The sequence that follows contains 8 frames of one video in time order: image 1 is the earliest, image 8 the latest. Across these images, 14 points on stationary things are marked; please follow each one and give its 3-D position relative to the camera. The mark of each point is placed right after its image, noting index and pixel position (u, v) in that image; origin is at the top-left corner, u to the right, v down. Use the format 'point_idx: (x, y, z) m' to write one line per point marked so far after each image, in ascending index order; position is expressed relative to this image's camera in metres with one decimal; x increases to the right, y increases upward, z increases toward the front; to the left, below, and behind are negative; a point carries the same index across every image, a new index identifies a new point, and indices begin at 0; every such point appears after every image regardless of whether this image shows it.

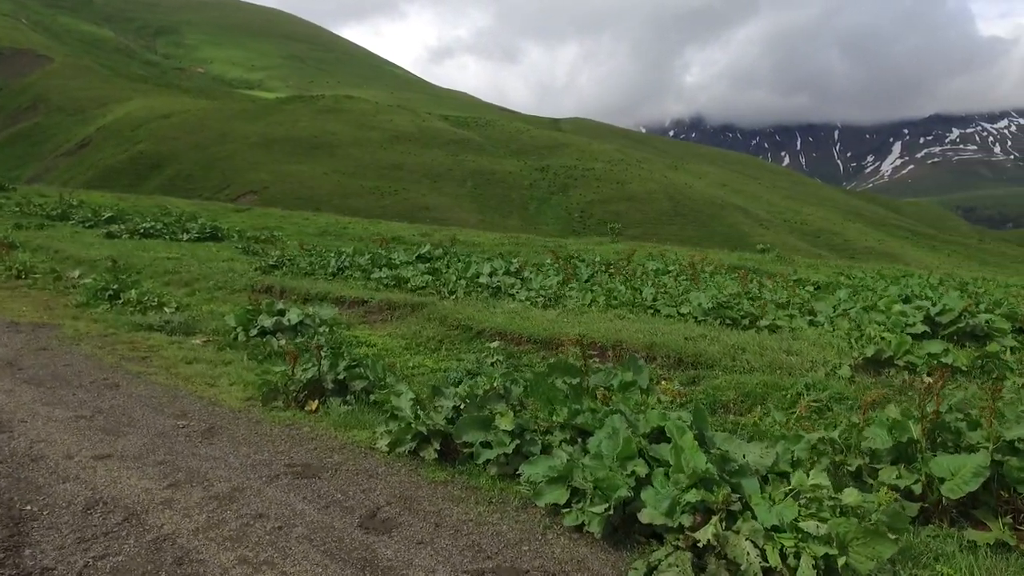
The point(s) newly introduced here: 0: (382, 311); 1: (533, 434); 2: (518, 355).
0: (-2.6, -0.5, +14.9) m
1: (+0.2, -1.4, +6.9) m
2: (+0.1, -1.1, +11.5) m
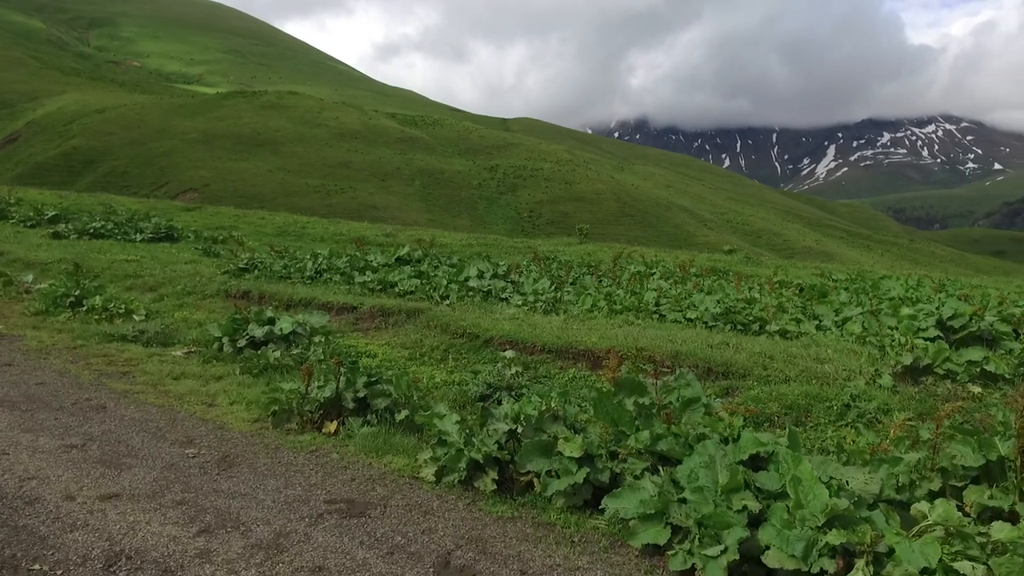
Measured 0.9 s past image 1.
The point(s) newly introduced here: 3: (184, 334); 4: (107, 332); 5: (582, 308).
0: (-2.6, -0.6, +14.0) m
1: (+0.8, -1.5, +6.2) m
2: (+0.4, -1.2, +10.8) m
3: (-5.9, -0.8, +13.1) m
4: (-7.2, -0.8, +12.8) m
5: (+1.5, -0.4, +14.8) m
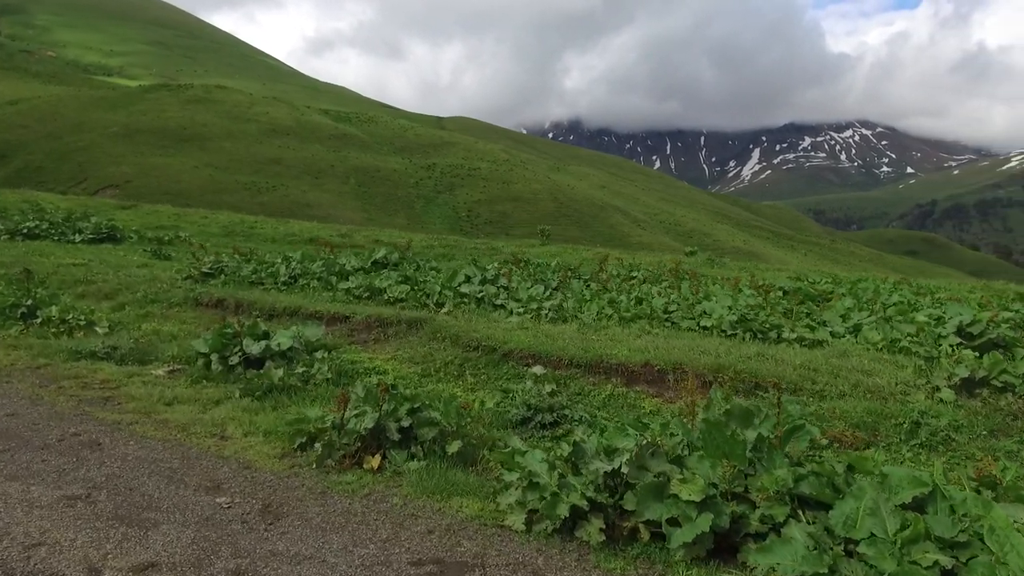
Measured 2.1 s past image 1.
0: (-2.5, -0.8, +12.9) m
1: (+1.6, -1.6, +5.4) m
2: (+0.8, -1.3, +10.0) m
3: (-5.6, -1.0, +11.7) m
4: (-6.9, -0.9, +11.3) m
5: (+1.5, -0.6, +14.1) m
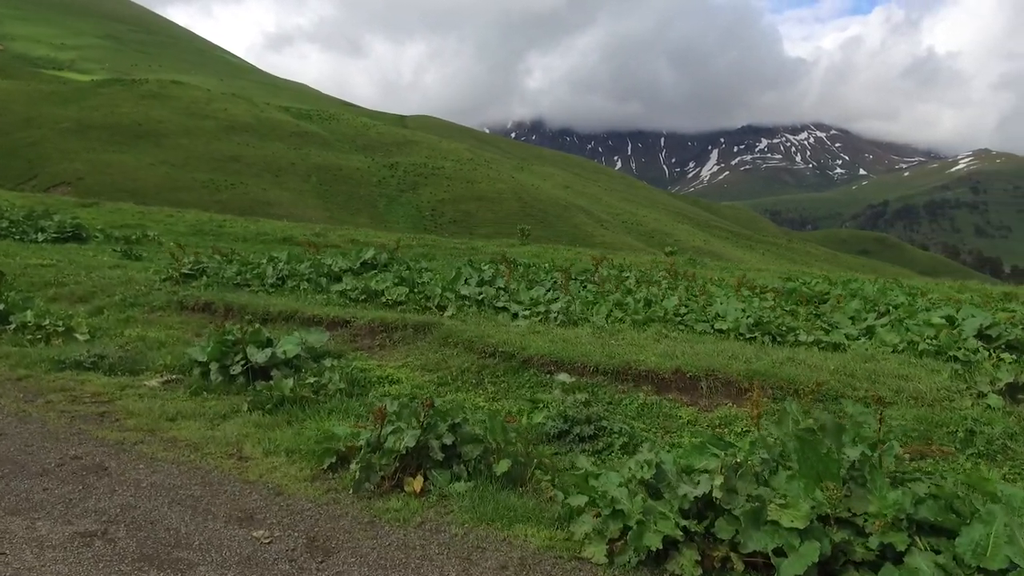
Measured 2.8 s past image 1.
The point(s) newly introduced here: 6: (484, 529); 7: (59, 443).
0: (-2.3, -0.8, +12.2) m
1: (+2.2, -1.7, +5.0) m
2: (+1.1, -1.4, +9.5) m
3: (-5.4, -1.0, +10.9) m
4: (-6.6, -1.0, +10.4) m
5: (+1.7, -0.6, +13.6) m
6: (-0.2, -1.9, +5.7) m
7: (-4.4, -1.5, +7.1) m
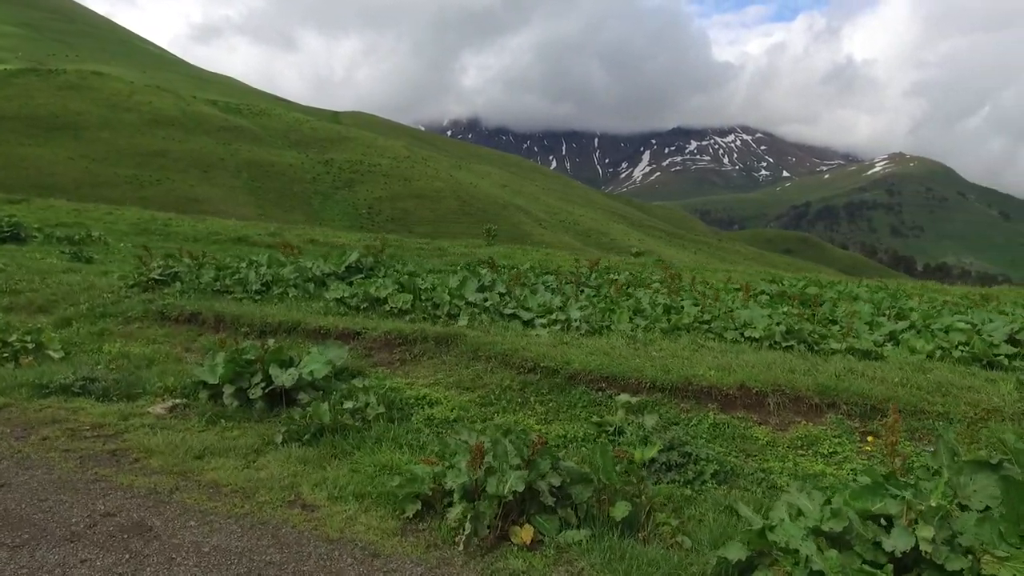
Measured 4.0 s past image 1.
0: (-1.8, -0.9, +11.1) m
1: (+3.3, -1.8, +4.3) m
2: (+1.8, -1.5, +8.7) m
3: (-4.8, -1.2, +9.5) m
4: (-6.0, -1.1, +9.0) m
5: (+2.0, -0.7, +12.8) m
6: (+0.8, -2.0, +4.8) m
7: (-3.5, -1.6, +5.8) m
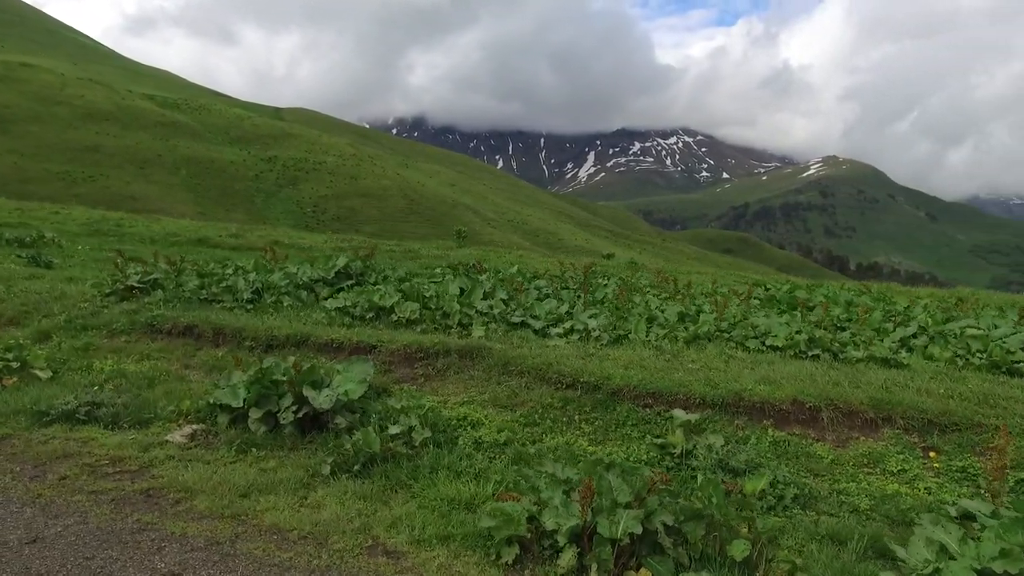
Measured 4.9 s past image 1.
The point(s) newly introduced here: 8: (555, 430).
0: (-1.4, -1.1, +10.5) m
1: (+4.2, -1.9, +4.0) m
2: (+2.4, -1.6, +8.3) m
3: (-4.2, -1.3, +8.7) m
4: (-5.4, -1.3, +8.0) m
5: (+2.3, -0.9, +12.4) m
6: (+1.7, -2.2, +4.4) m
7: (-2.7, -1.8, +5.1) m
8: (+0.5, -1.6, +8.5) m
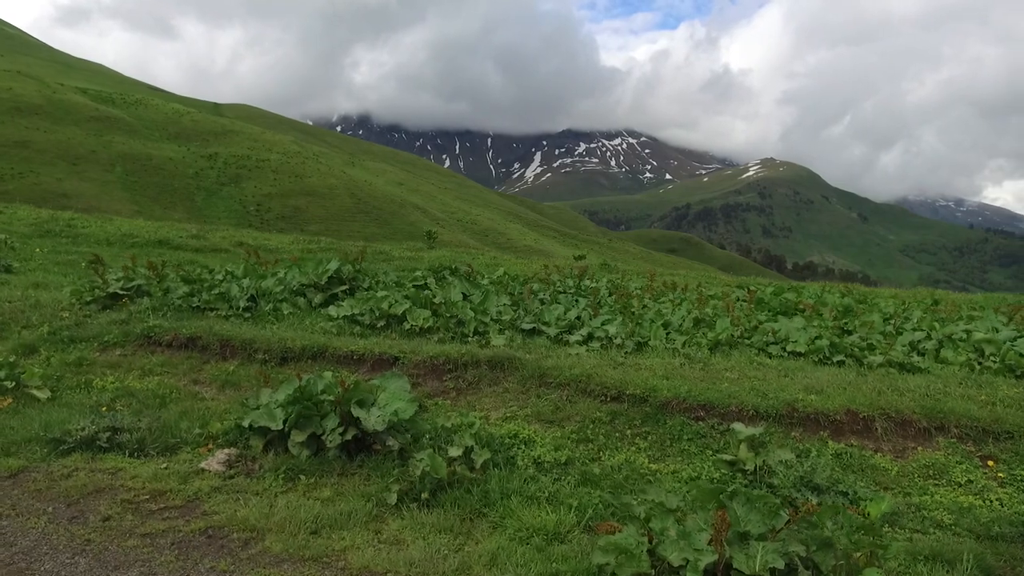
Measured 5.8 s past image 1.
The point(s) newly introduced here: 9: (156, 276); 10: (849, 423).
0: (-0.9, -1.2, +9.9) m
1: (+5.1, -2.0, +3.9) m
2: (+3.0, -1.7, +8.1) m
3: (-3.6, -1.5, +7.9) m
4: (-4.7, -1.4, +7.2) m
5: (+2.6, -0.9, +12.2) m
6: (+2.6, -2.3, +4.1) m
7: (-1.8, -1.9, +4.5) m
8: (+1.1, -1.7, +8.1) m
9: (-7.1, +0.2, +14.7) m
10: (+4.0, -1.6, +8.6) m
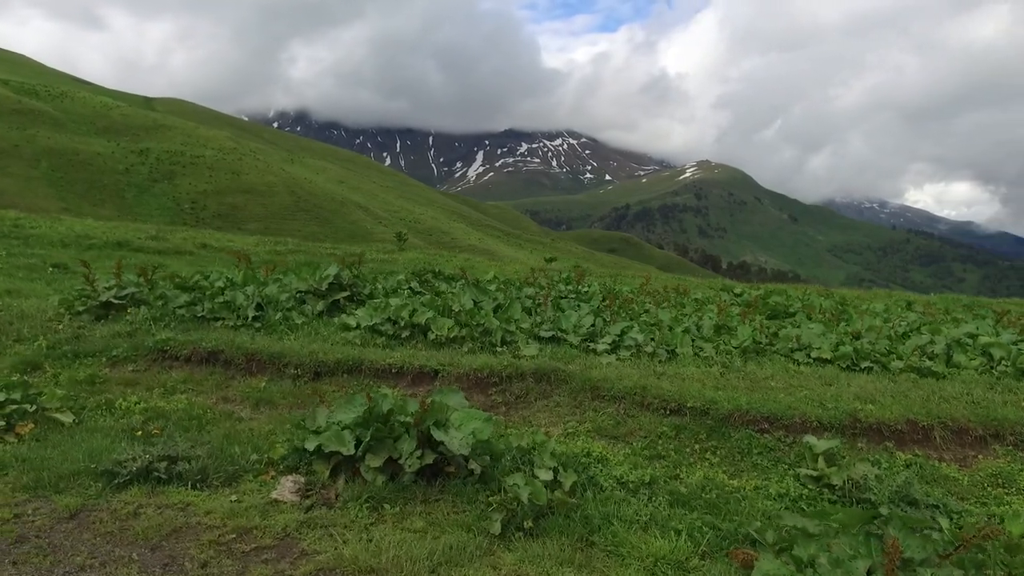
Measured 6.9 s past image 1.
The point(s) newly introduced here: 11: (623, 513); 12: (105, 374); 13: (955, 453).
0: (-0.3, -1.3, +9.5) m
1: (+6.1, -2.1, +4.0) m
2: (+3.7, -1.8, +8.0) m
3: (-2.8, -1.6, +7.3) m
4: (-3.9, -1.6, +6.5) m
5: (+3.0, -1.1, +12.0) m
6: (+3.6, -2.4, +4.0) m
7: (-0.8, -2.1, +4.0) m
8: (+1.9, -1.9, +7.9) m
9: (-6.9, +0.1, +13.8) m
10: (+4.7, -1.7, +8.6) m
11: (+0.9, -1.9, +6.5) m
12: (-5.2, -1.1, +9.5) m
13: (+5.2, -1.9, +8.5) m
